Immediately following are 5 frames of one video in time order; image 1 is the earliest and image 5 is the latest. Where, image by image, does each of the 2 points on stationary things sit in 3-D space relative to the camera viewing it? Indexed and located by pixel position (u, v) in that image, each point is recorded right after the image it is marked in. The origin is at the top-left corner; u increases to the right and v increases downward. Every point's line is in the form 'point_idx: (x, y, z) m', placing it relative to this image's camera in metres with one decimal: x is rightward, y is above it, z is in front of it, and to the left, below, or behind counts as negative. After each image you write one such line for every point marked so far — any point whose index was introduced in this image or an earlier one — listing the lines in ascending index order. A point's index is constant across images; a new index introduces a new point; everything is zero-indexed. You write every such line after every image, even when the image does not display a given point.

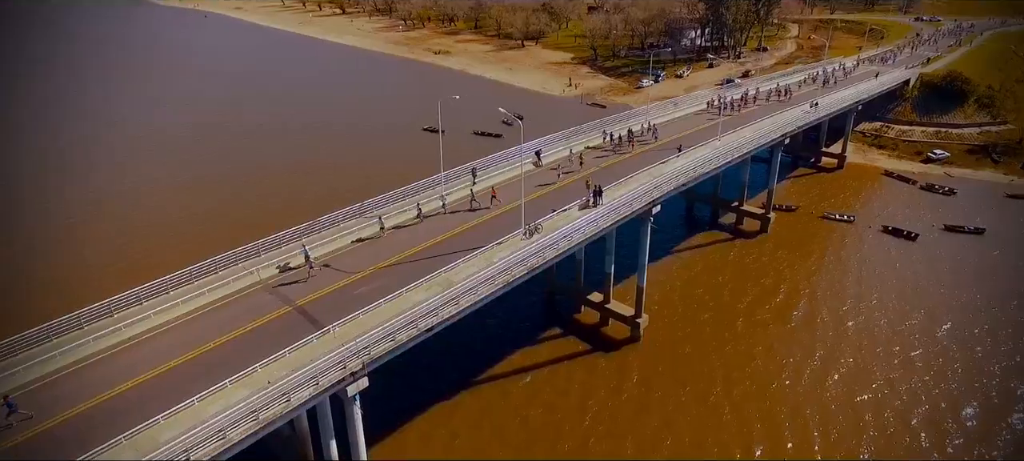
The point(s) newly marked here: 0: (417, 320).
0: (-2.8, -2.5, +19.2) m
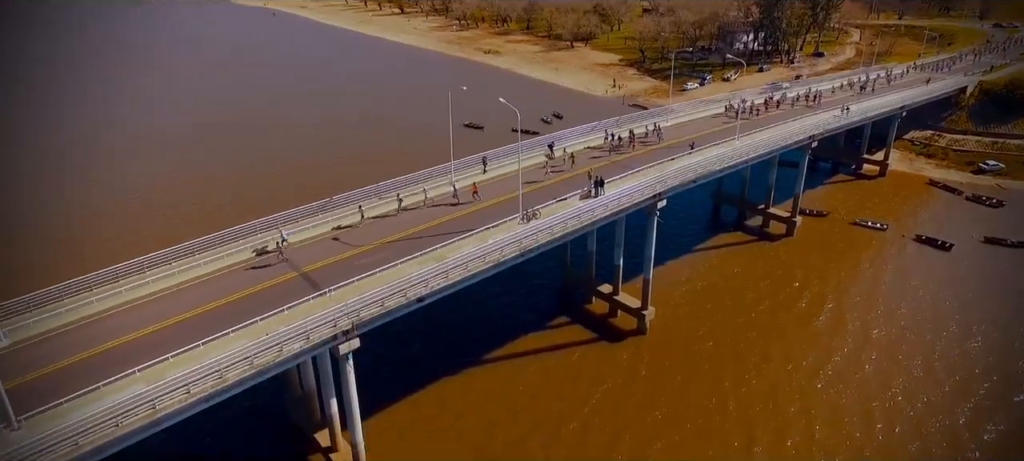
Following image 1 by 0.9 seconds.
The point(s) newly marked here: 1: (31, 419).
0: (-3.4, -1.8, +21.0) m
1: (-12.1, -4.5, +16.5) m
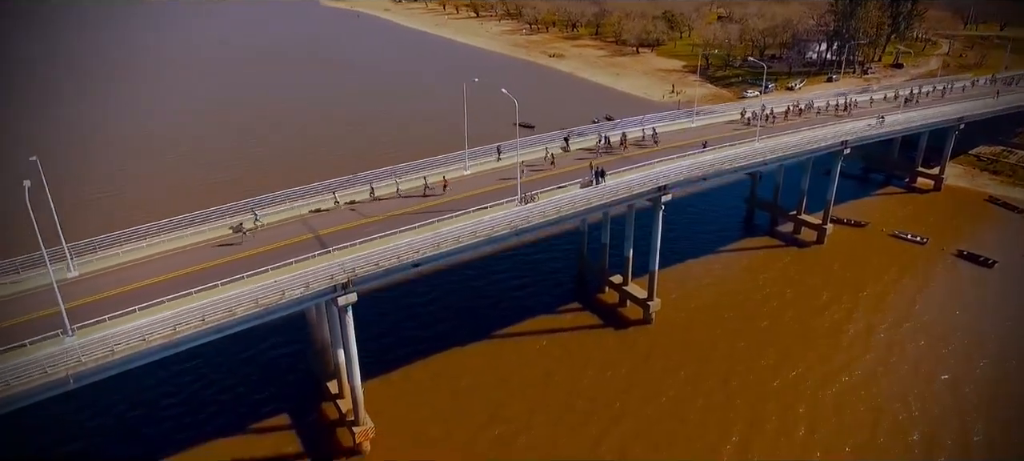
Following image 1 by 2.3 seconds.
0: (-4.0, -0.8, +24.0) m
1: (-13.4, -3.0, +20.5) m
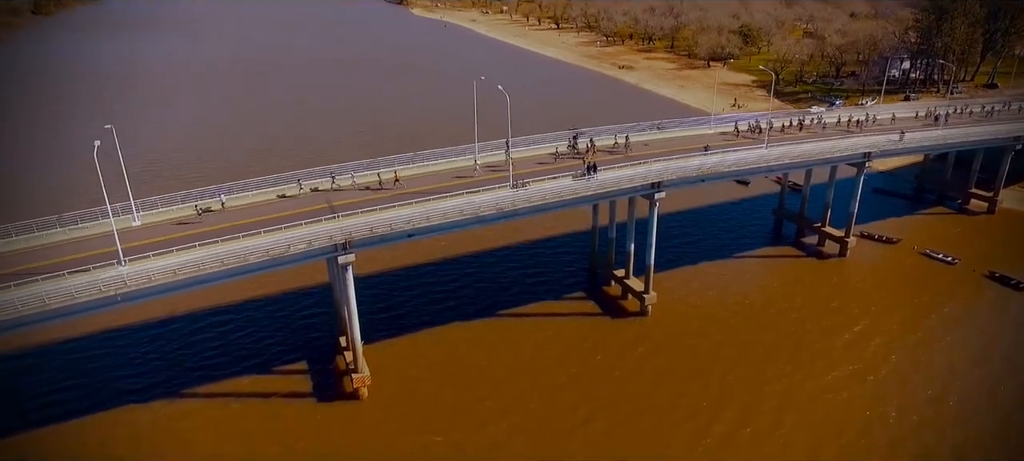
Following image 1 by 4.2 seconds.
0: (-5.0, +0.3, +28.1) m
1: (-14.9, -1.3, +26.0) m
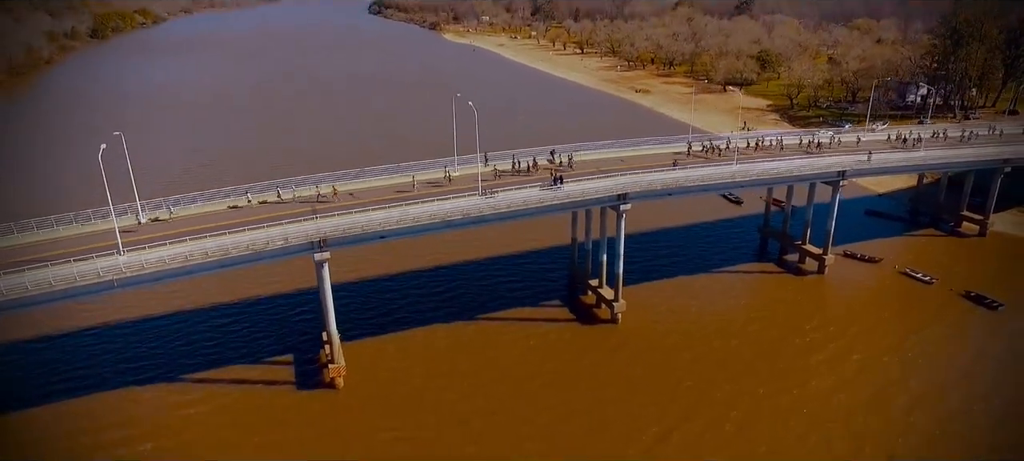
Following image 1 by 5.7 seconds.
0: (-6.9, +0.2, +31.2) m
1: (-16.9, -1.1, +29.7) m
